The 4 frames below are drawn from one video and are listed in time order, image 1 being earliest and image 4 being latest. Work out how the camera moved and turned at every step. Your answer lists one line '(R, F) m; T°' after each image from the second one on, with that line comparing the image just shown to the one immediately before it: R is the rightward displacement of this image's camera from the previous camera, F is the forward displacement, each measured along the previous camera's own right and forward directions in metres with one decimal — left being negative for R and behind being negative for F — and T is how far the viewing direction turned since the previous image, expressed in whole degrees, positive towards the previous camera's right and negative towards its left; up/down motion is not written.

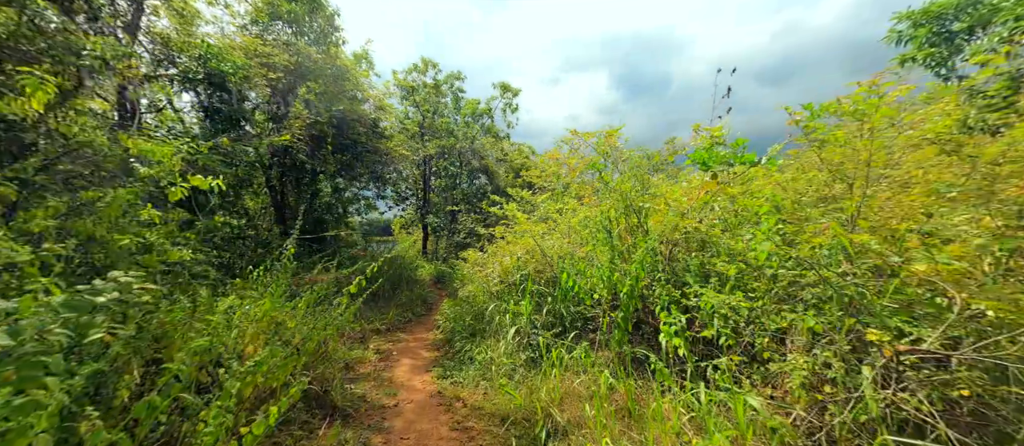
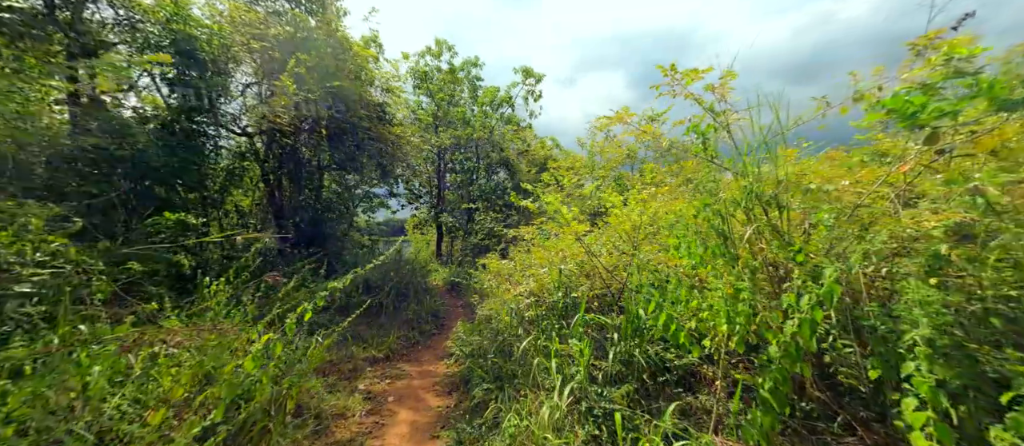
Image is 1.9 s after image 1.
(-0.2, +1.3) m; -2°
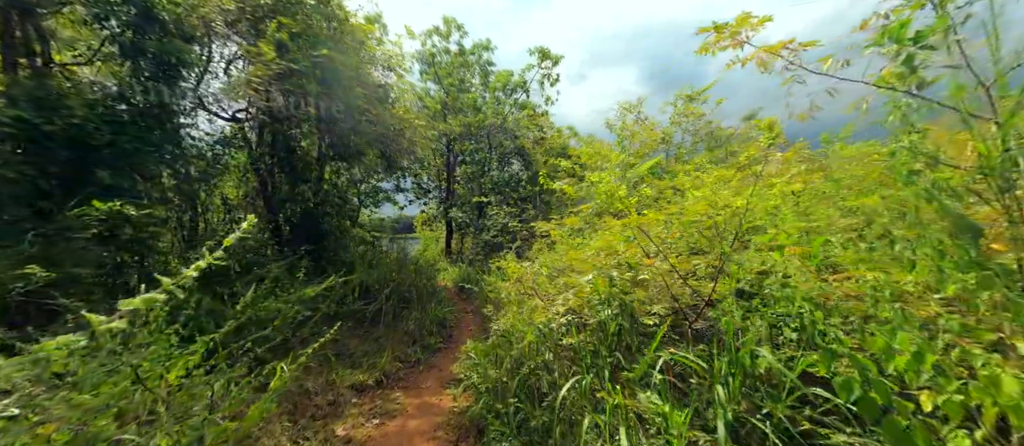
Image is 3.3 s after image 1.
(-0.1, +1.0) m; -2°
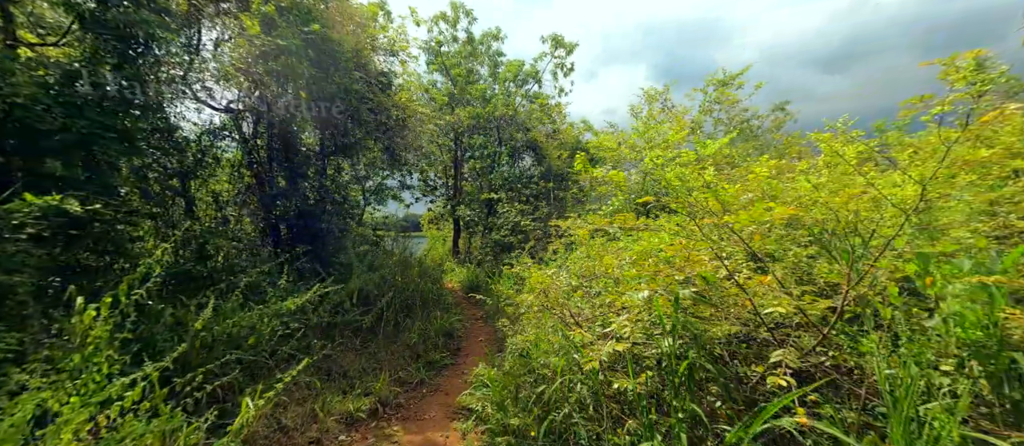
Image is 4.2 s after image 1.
(-0.1, +0.6) m; -1°
